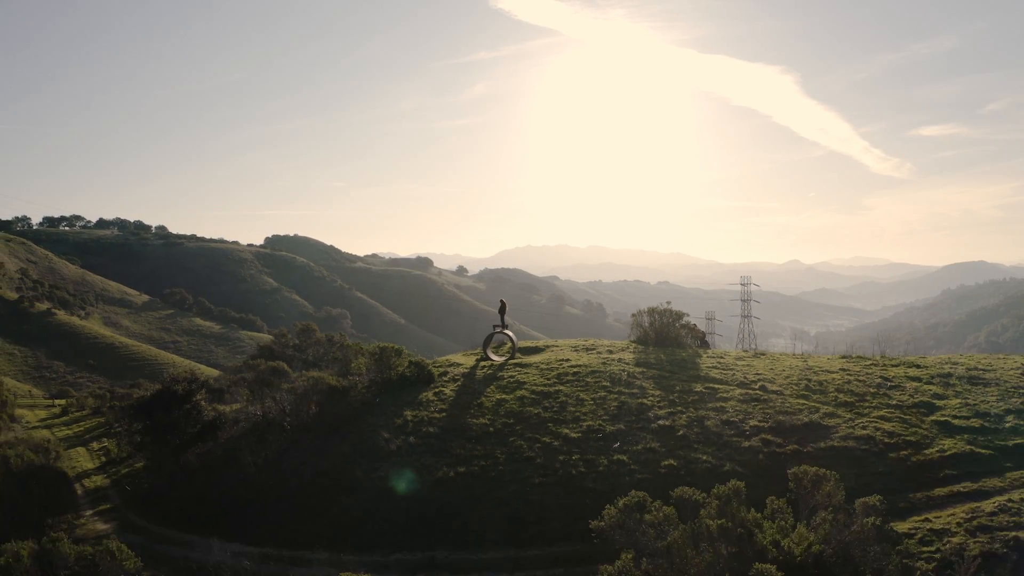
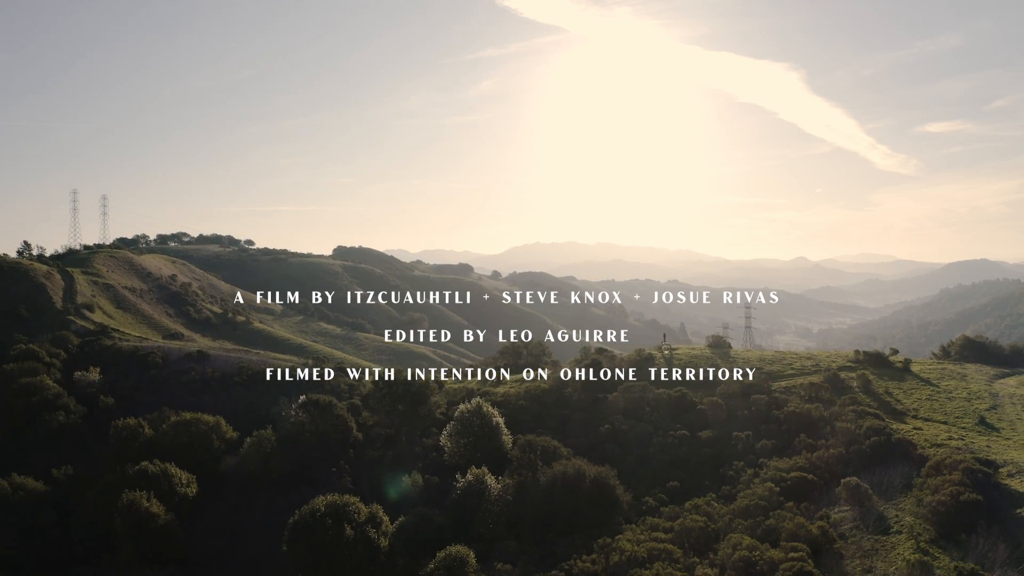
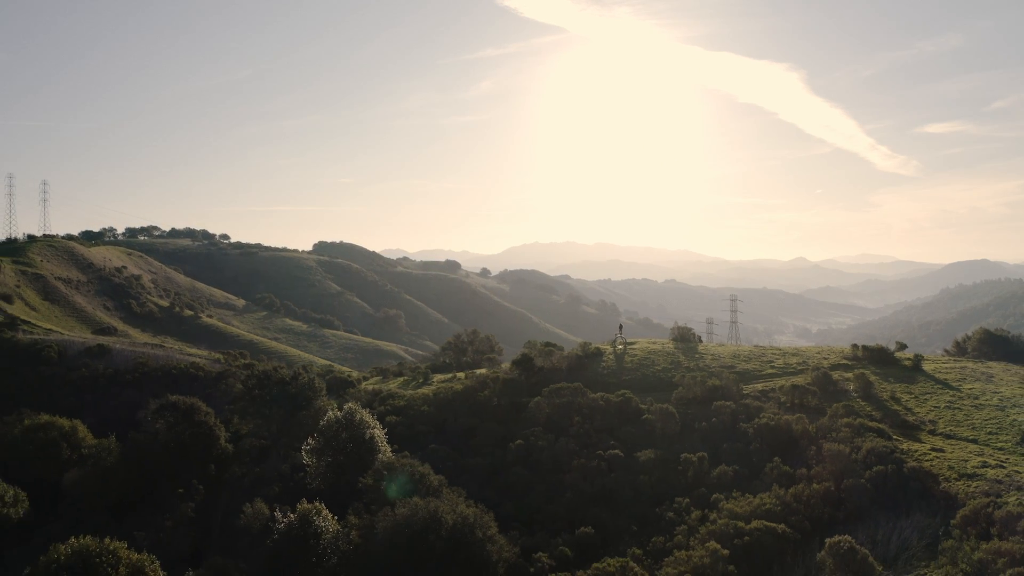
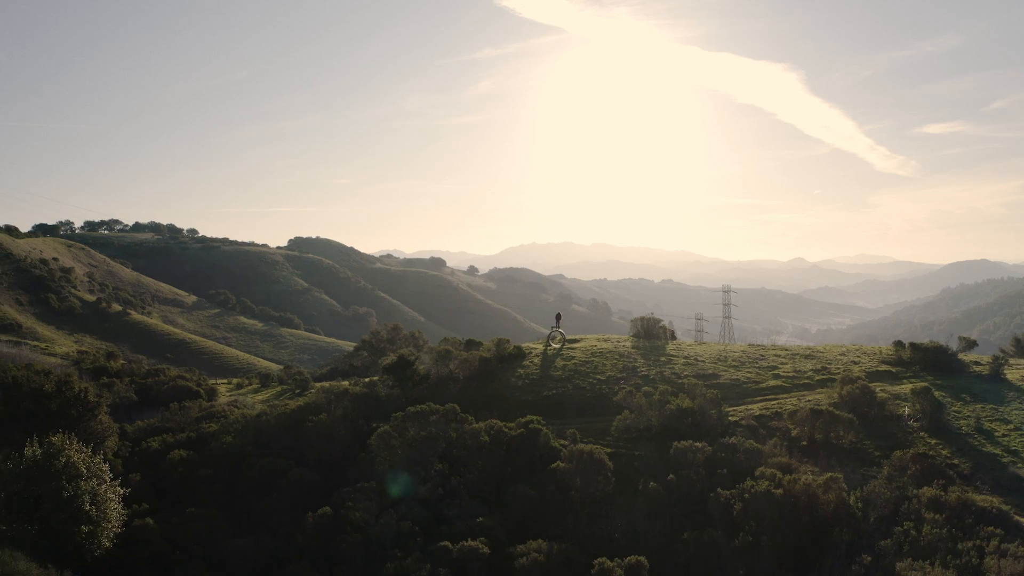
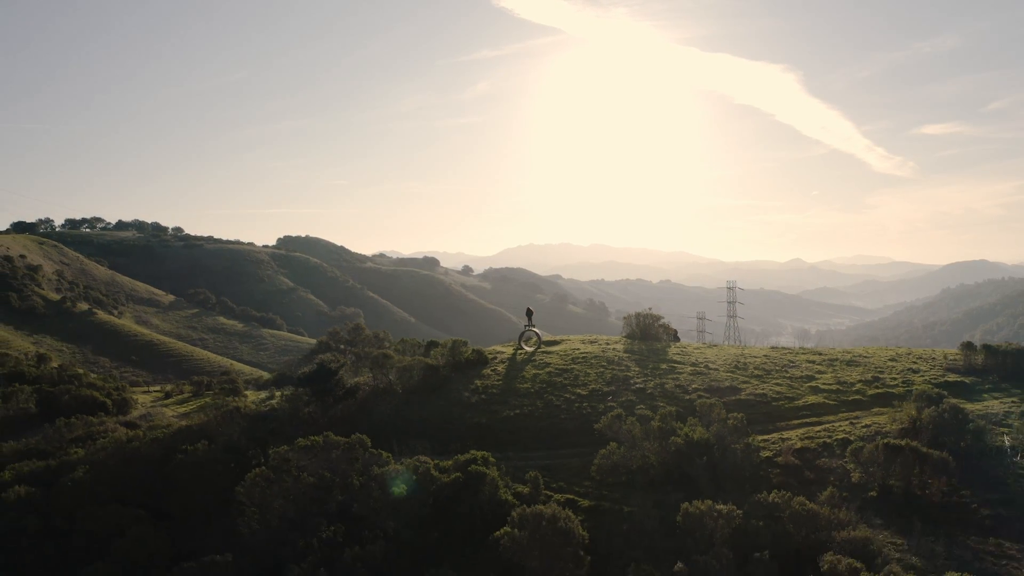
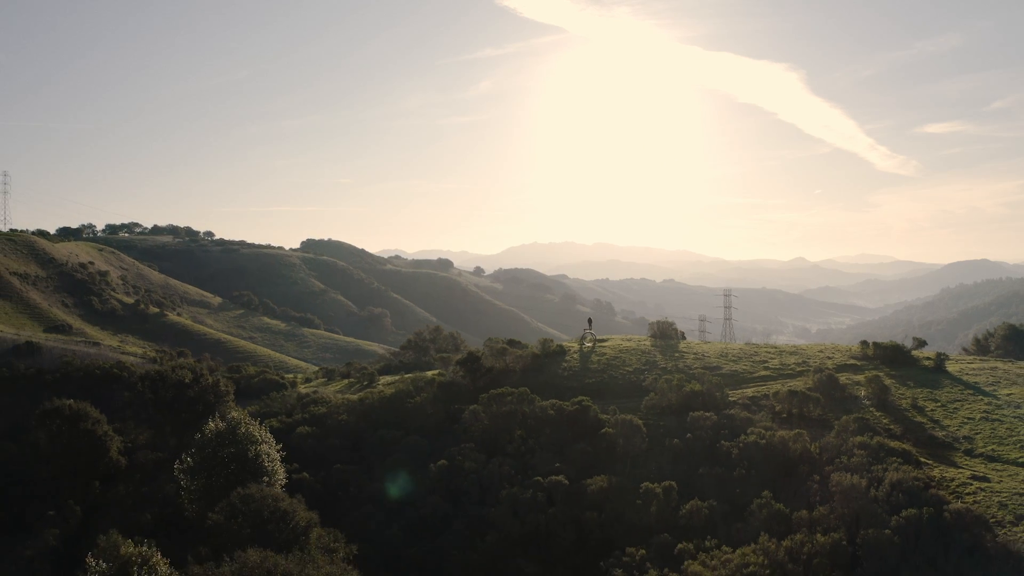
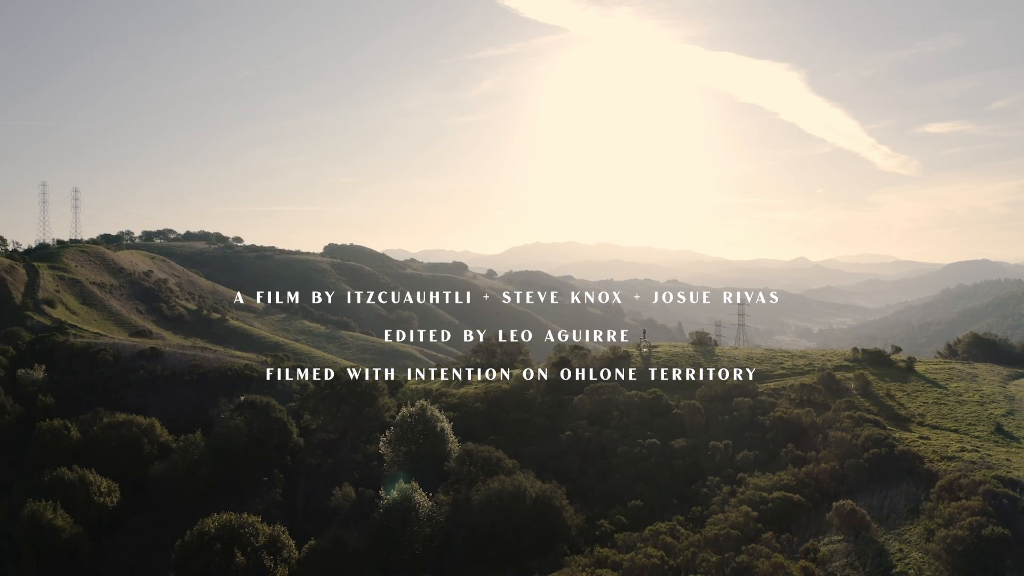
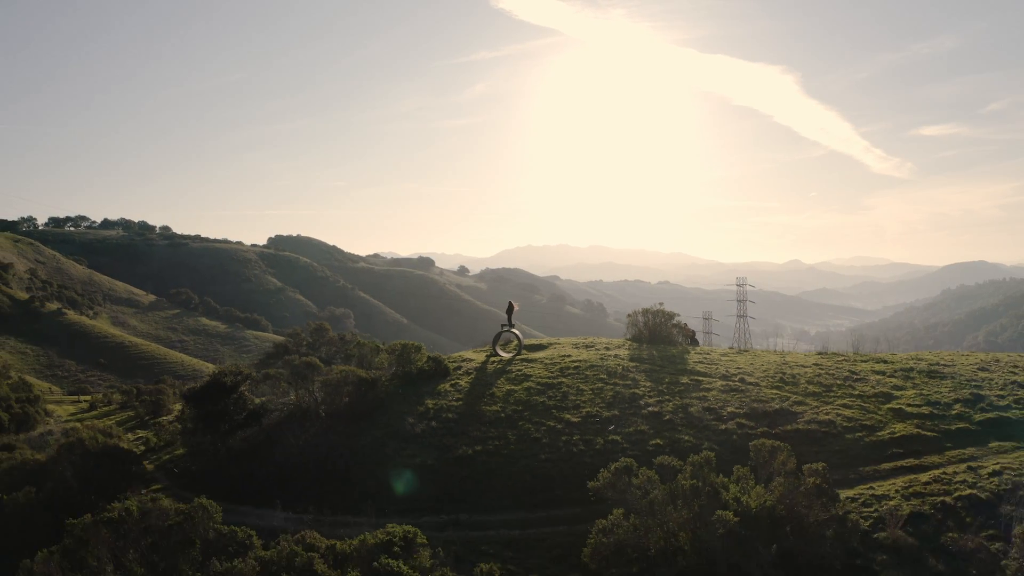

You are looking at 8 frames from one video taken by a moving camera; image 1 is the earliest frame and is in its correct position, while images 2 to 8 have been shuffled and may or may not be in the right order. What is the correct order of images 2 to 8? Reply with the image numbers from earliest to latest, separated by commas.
8, 5, 4, 6, 3, 7, 2
